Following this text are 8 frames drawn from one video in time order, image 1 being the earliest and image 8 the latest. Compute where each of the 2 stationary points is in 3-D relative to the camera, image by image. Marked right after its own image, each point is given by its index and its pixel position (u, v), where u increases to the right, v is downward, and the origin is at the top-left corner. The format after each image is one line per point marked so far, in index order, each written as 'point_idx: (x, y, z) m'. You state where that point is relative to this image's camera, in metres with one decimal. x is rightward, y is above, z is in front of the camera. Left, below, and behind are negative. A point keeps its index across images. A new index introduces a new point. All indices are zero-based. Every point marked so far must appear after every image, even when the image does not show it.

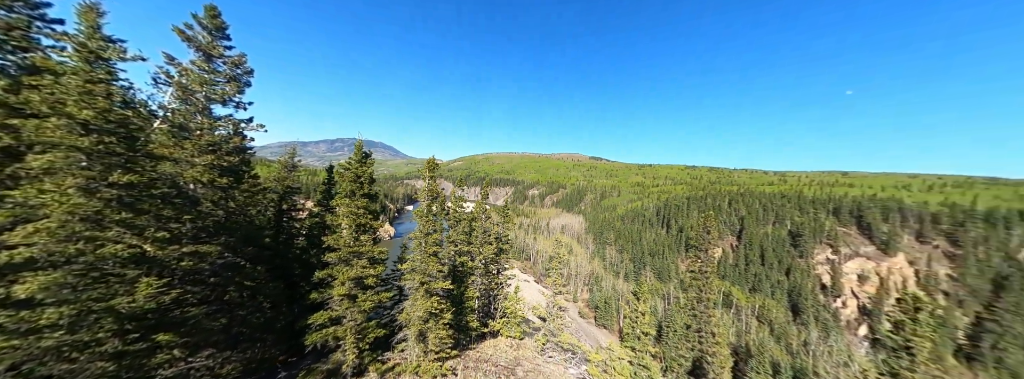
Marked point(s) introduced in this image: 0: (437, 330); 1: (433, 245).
0: (-5.2, -9.5, +18.0) m
1: (-5.6, -3.9, +18.7) m
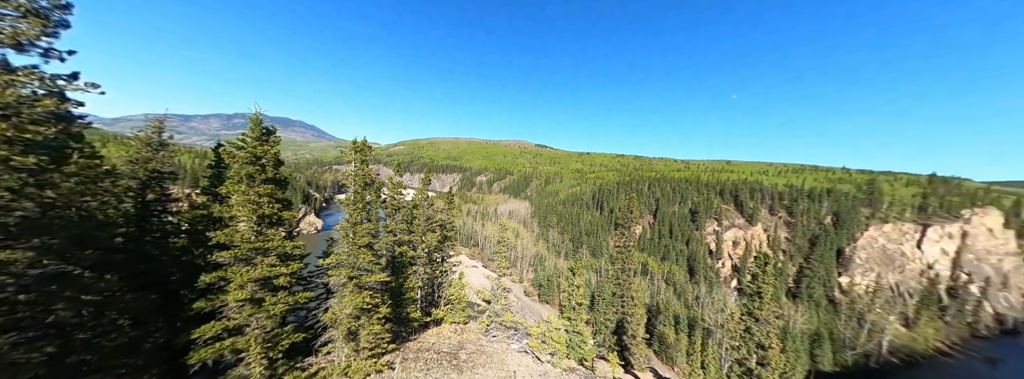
0: (-9.0, -8.6, +16.9) m
1: (-9.5, -3.0, +17.2) m
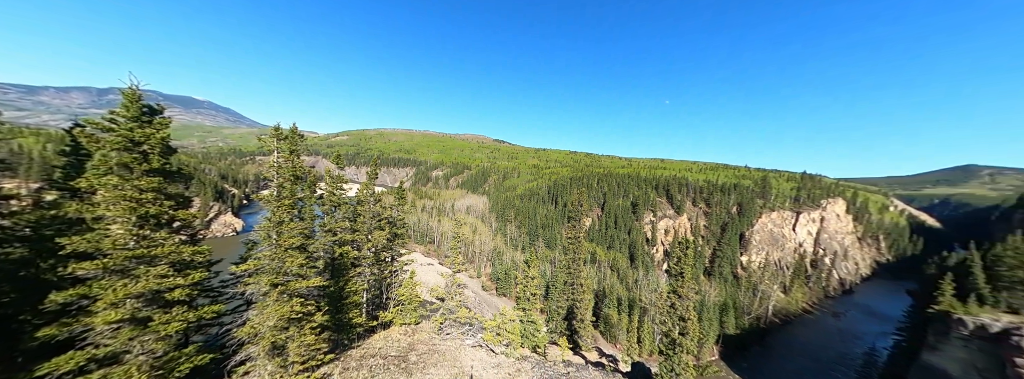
0: (-11.8, -8.3, +15.2) m
1: (-12.3, -2.7, +15.3) m
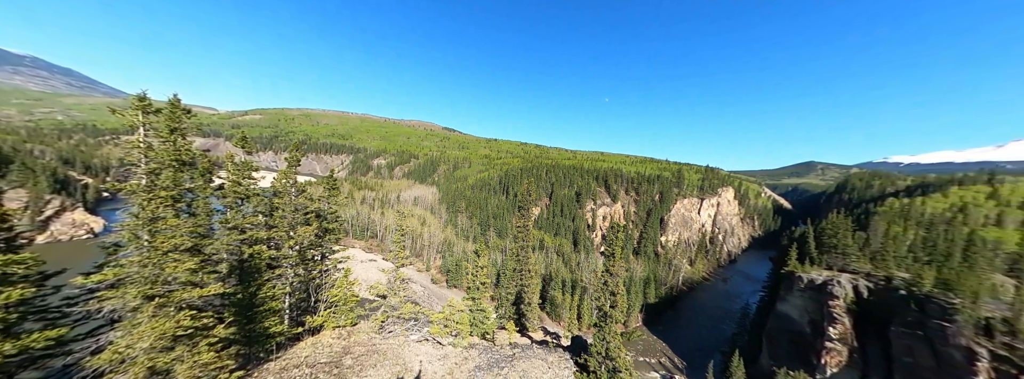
0: (-14.6, -7.8, +12.7) m
1: (-15.2, -2.2, +12.5) m
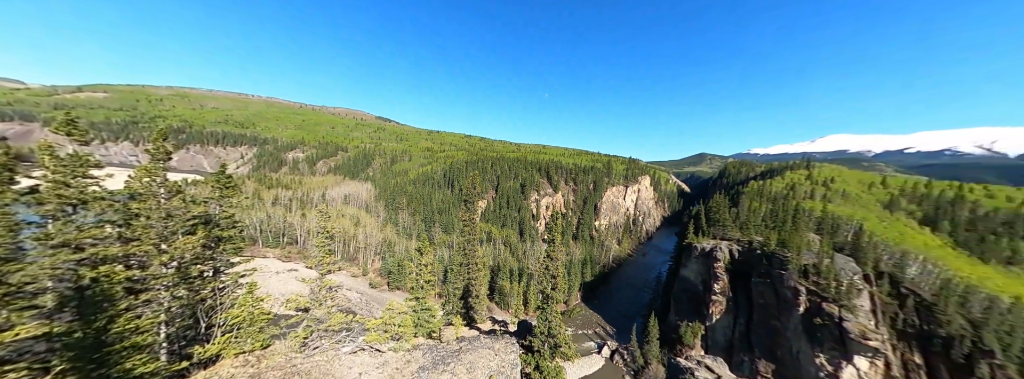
0: (-47.5, -3.7, +31.3) m
1: (-48.2, +1.9, +30.9) m
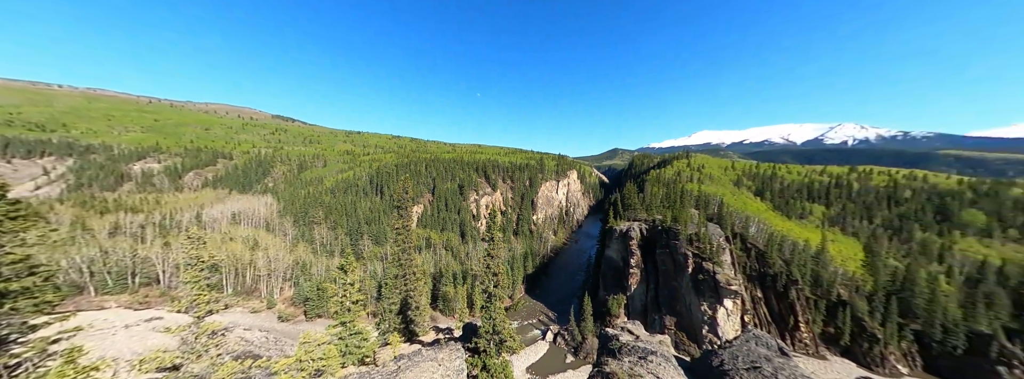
0: (-38.9, -6.3, +28.5) m
1: (-39.8, -0.7, +27.9) m
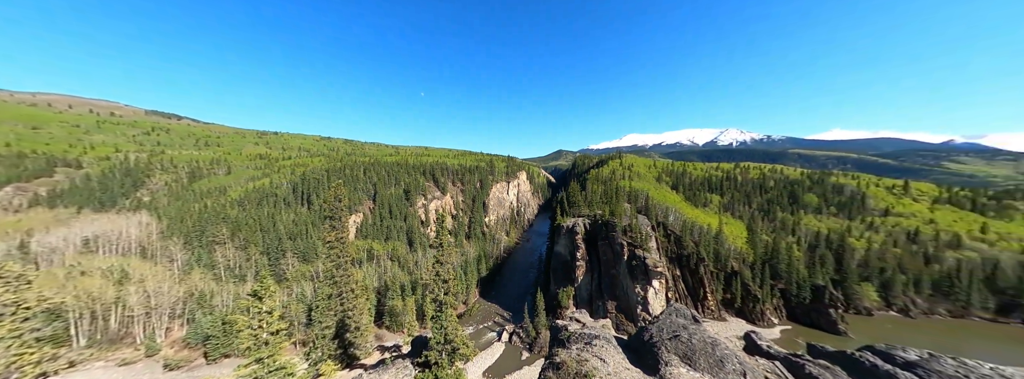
0: (-29.9, -7.2, +18.2) m
1: (-30.9, -1.7, +17.4) m
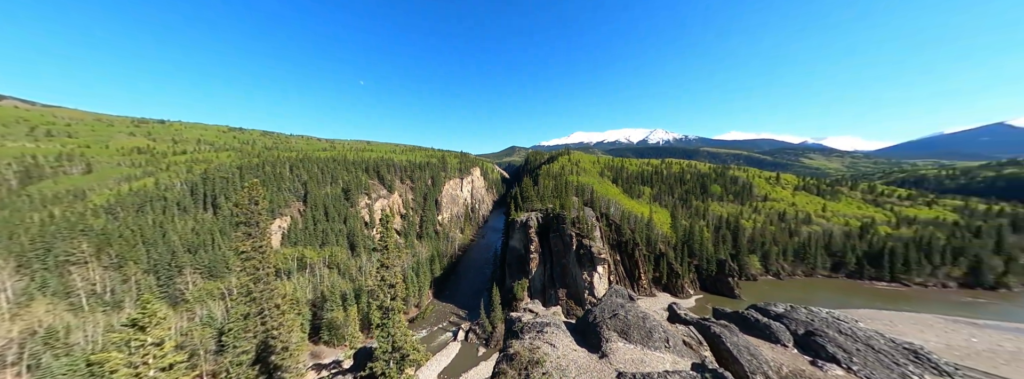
0: (-19.9, -8.6, +3.9) m
1: (-20.8, -3.1, +2.9) m
